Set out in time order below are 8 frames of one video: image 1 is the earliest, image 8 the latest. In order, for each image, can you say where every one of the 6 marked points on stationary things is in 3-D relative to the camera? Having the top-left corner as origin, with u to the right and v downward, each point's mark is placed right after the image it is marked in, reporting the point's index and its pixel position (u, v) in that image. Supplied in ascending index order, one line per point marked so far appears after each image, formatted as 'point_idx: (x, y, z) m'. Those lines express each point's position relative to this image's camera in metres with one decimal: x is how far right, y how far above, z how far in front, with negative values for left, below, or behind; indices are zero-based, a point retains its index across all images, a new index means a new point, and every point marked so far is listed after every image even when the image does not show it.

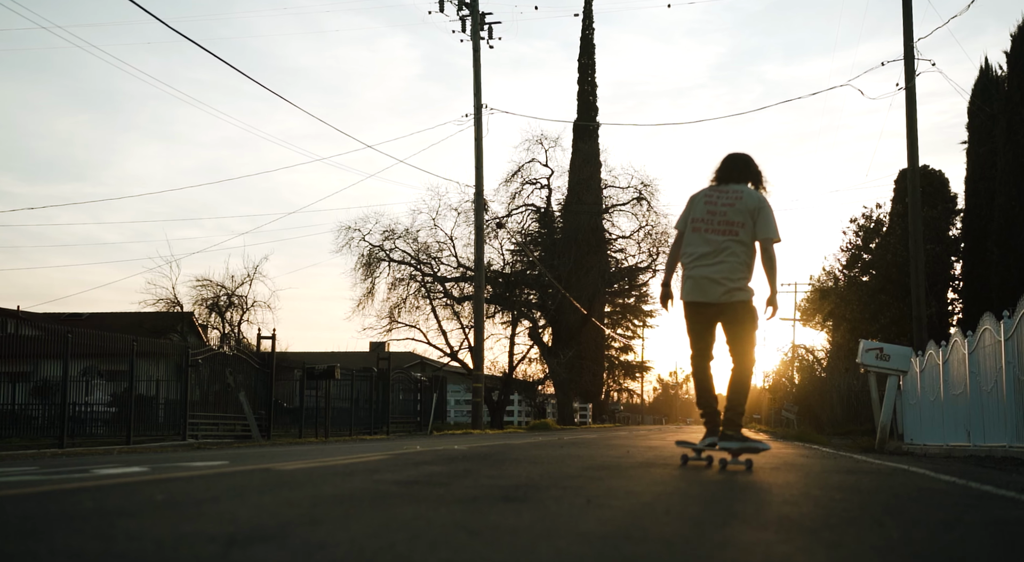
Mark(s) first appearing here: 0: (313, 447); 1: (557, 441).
0: (-2.2, -1.8, +10.2) m
1: (+0.4, -1.6, +9.3) m
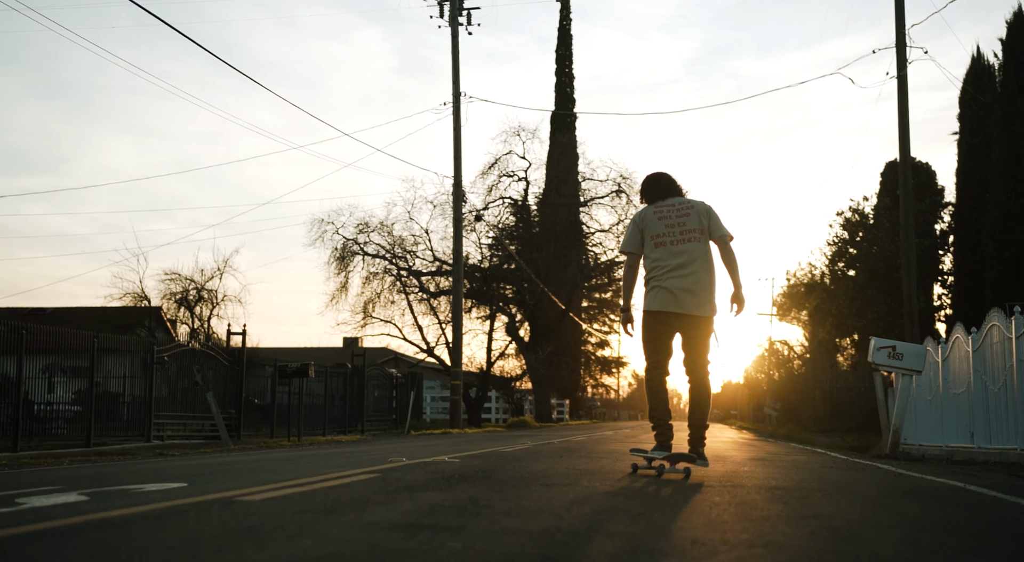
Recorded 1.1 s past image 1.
0: (-2.3, -1.7, +9.4) m
1: (+0.4, -1.5, +8.5) m
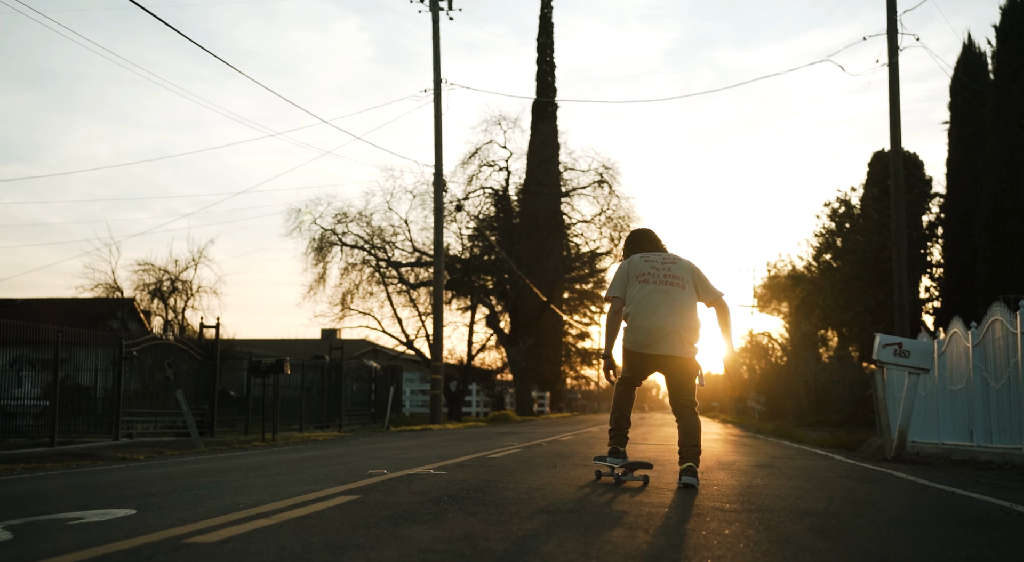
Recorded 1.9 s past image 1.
0: (-2.4, -1.7, +8.7) m
1: (+0.3, -1.5, +8.0) m
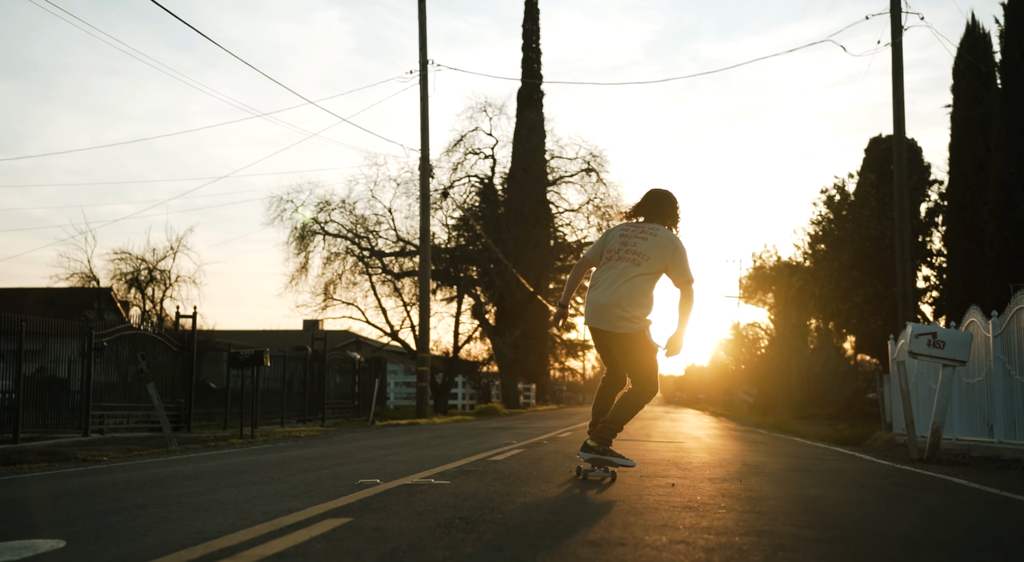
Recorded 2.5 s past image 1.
0: (-2.4, -1.5, +7.9) m
1: (+0.3, -1.3, +7.2) m
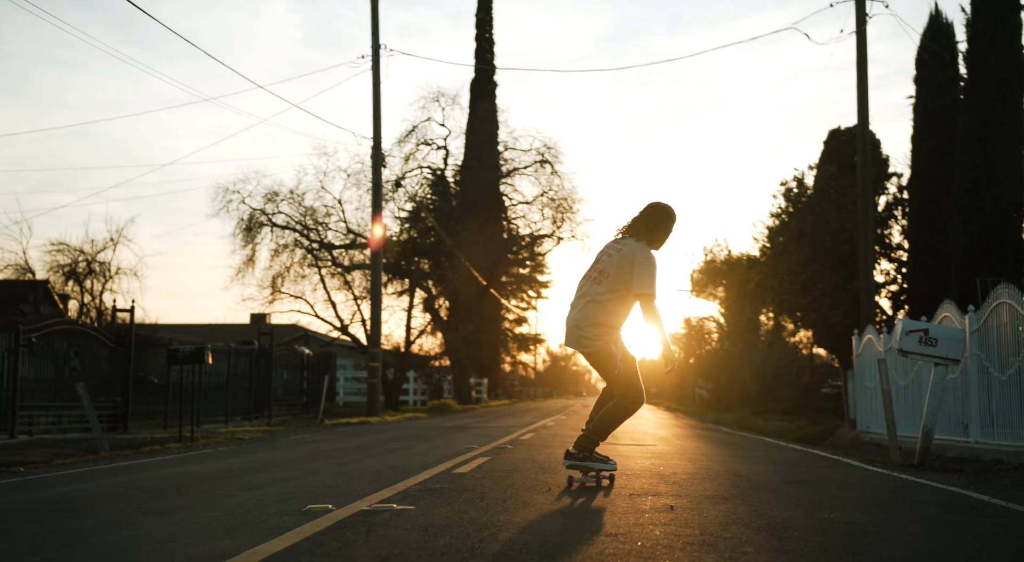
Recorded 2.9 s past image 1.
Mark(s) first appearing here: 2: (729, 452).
0: (-2.7, -1.4, +7.1) m
1: (0.0, -1.3, +6.5) m
2: (+2.2, -1.7, +9.6) m
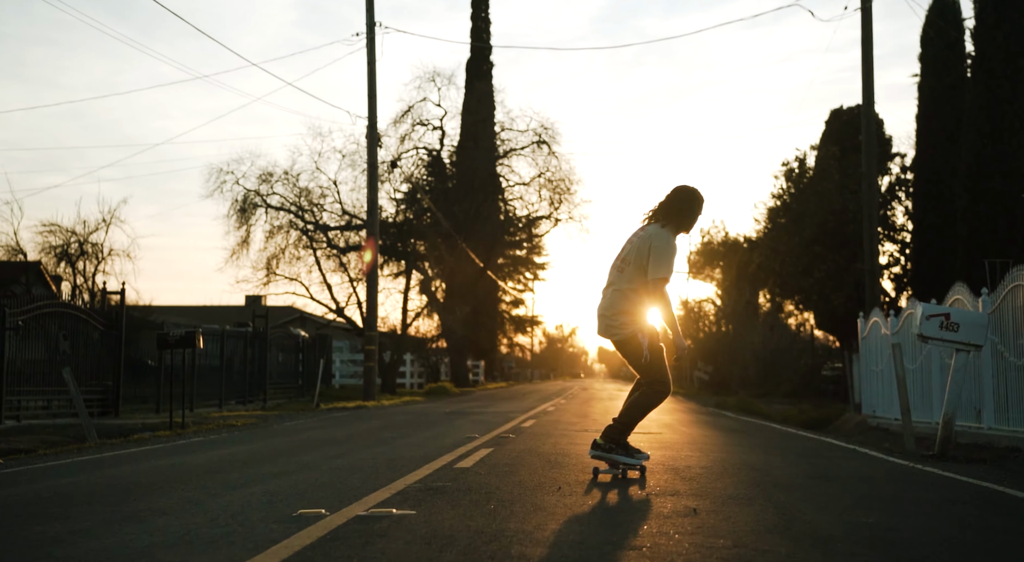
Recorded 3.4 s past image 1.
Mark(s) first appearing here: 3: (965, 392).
0: (-2.6, -1.3, +6.8) m
1: (+0.1, -1.2, +6.2) m
2: (+2.2, -1.6, +9.2) m
3: (+5.7, -1.4, +11.9) m
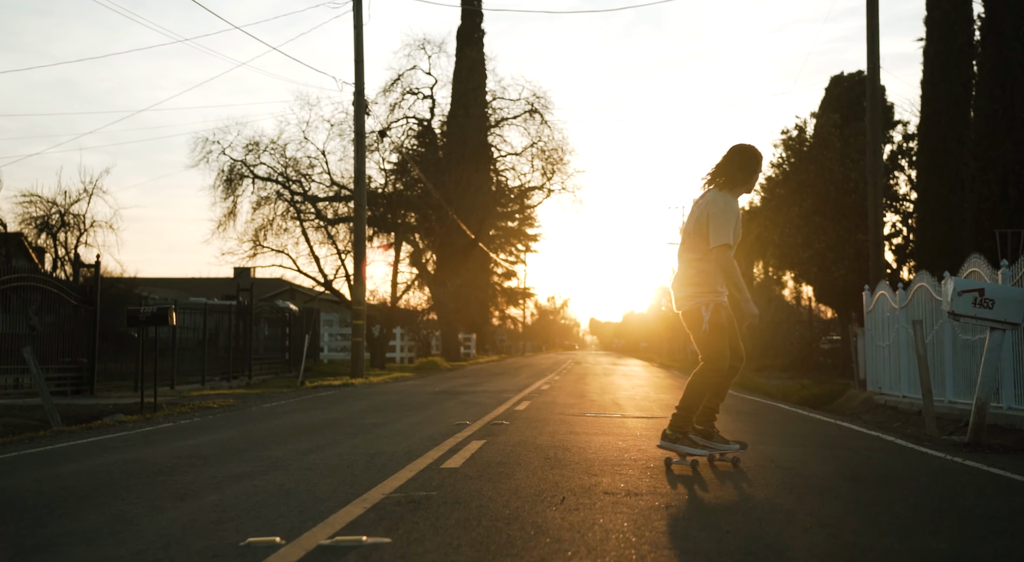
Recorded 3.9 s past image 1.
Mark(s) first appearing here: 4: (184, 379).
0: (-2.7, -1.1, +6.1) m
1: (0.0, -1.0, +5.5) m
2: (+2.2, -1.3, +8.6) m
3: (+5.6, -1.1, +11.3) m
4: (-7.0, -2.1, +20.0) m
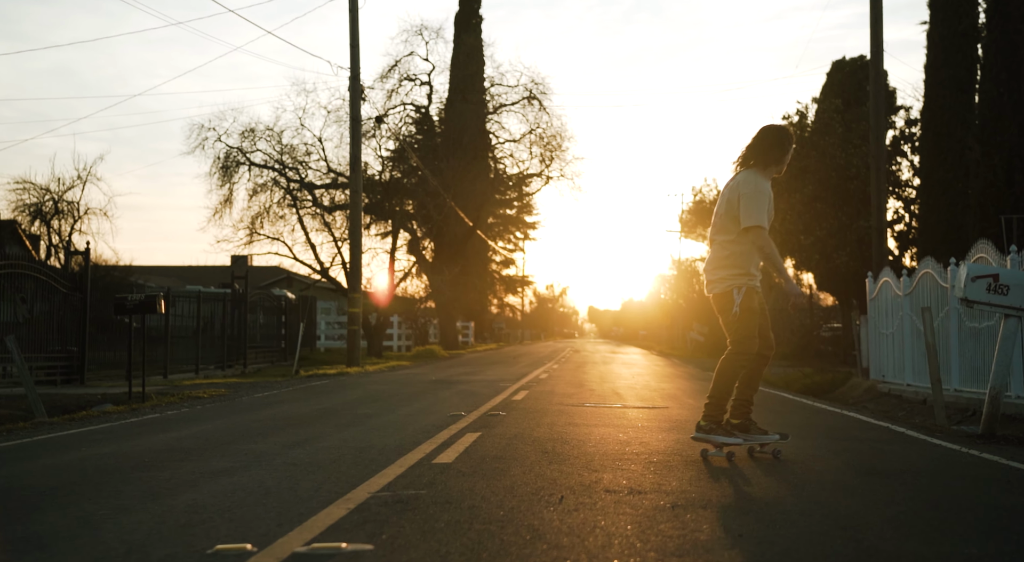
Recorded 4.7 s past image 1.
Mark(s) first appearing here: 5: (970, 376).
0: (-2.7, -1.1, +5.8) m
1: (0.0, -0.9, +5.3) m
2: (+2.1, -1.2, +8.3) m
3: (+5.6, -0.9, +11.0) m
4: (-7.0, -1.8, +19.7) m
5: (+5.3, -1.1, +10.9) m
